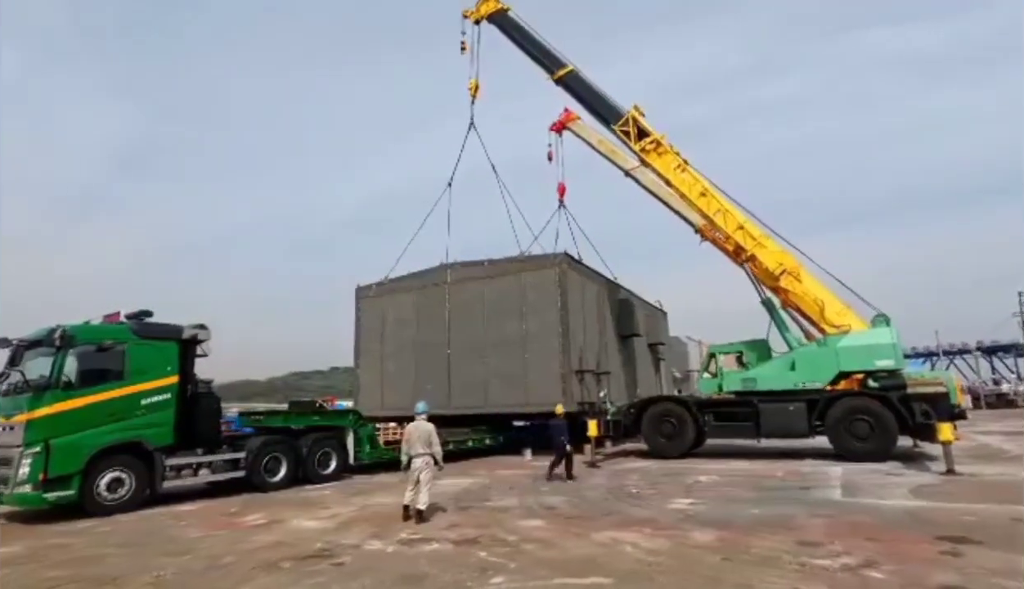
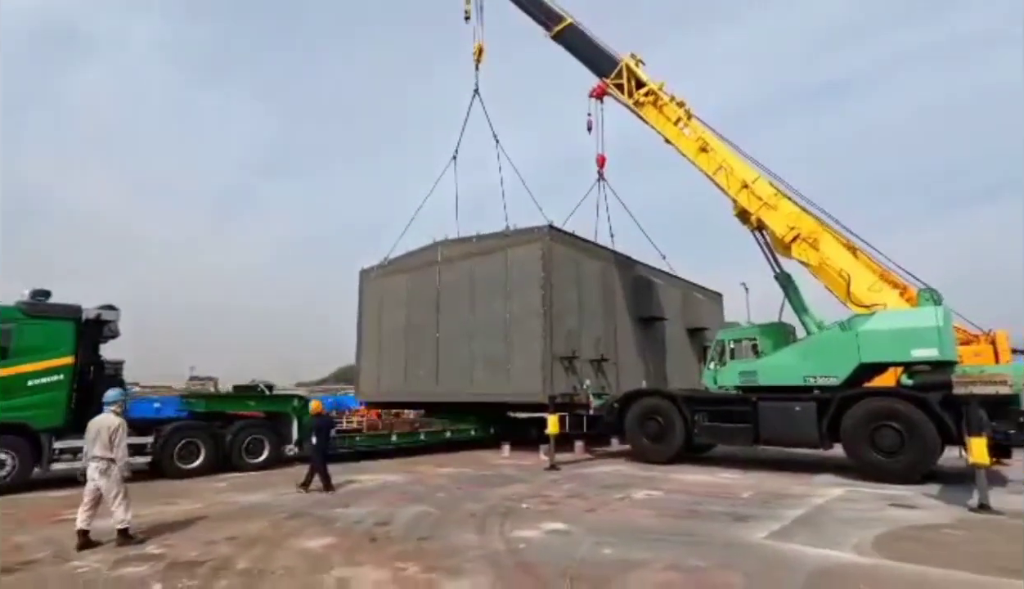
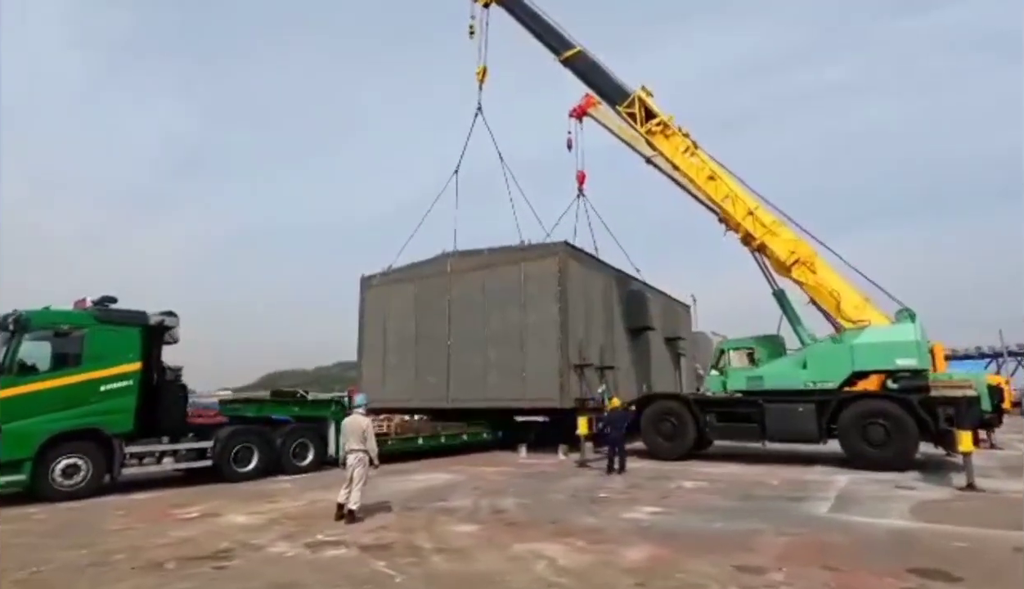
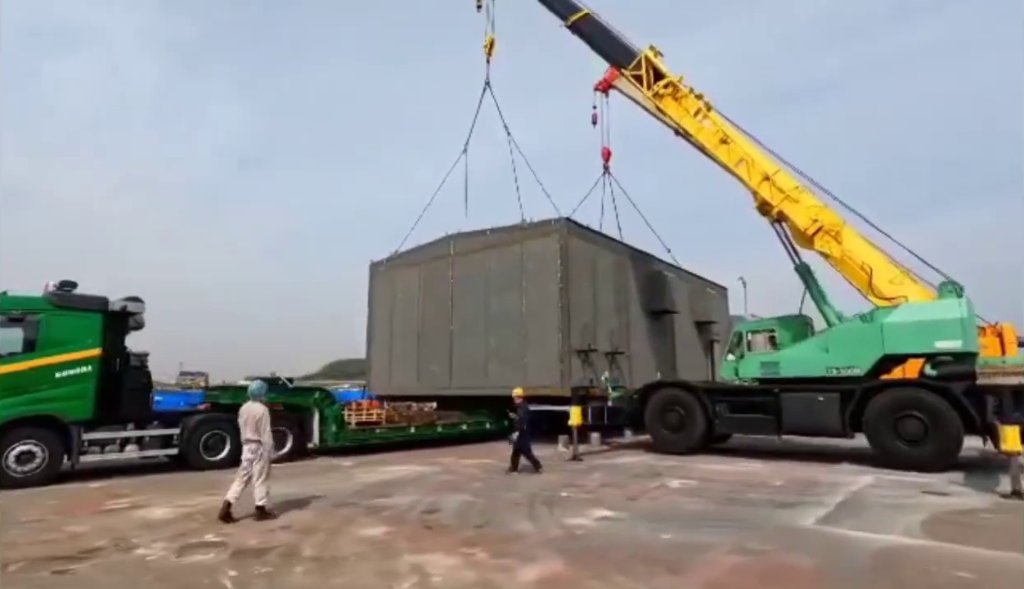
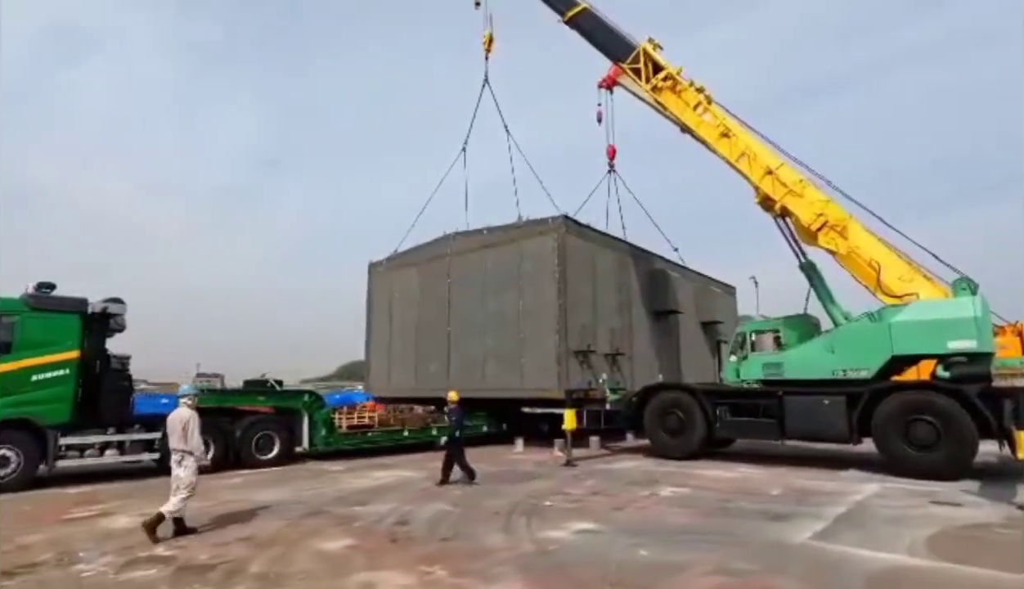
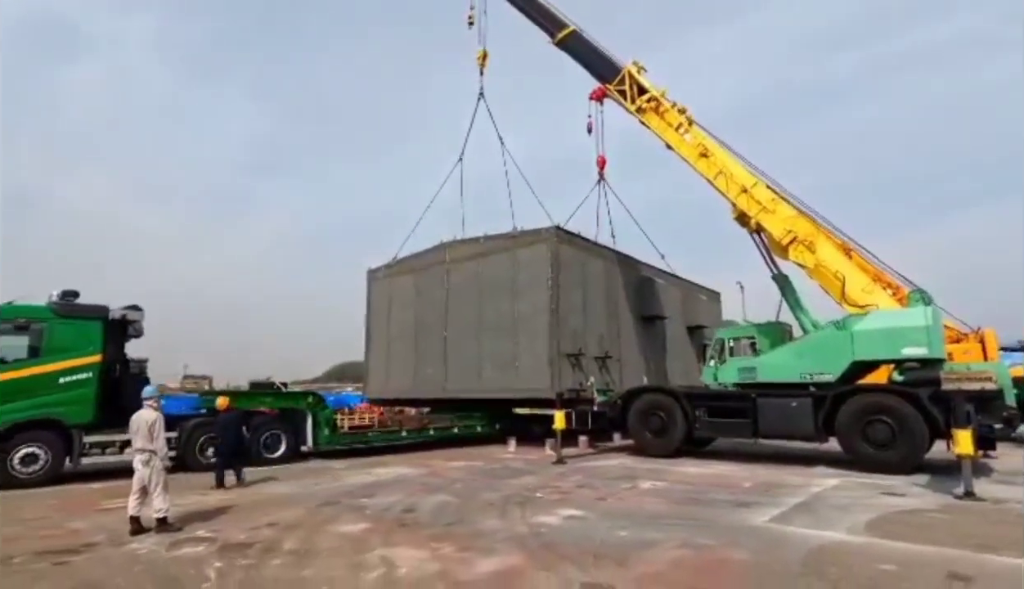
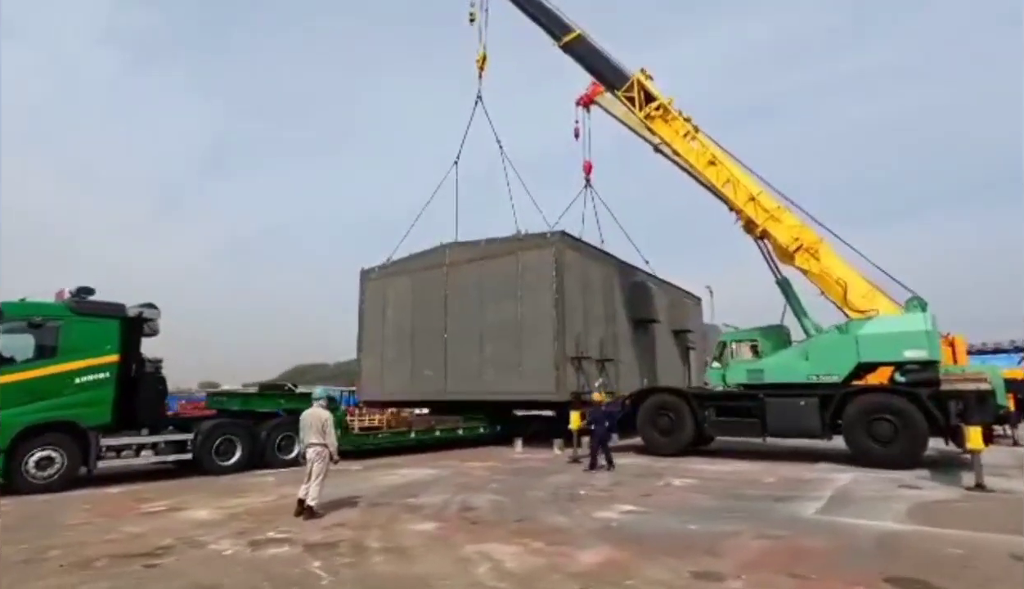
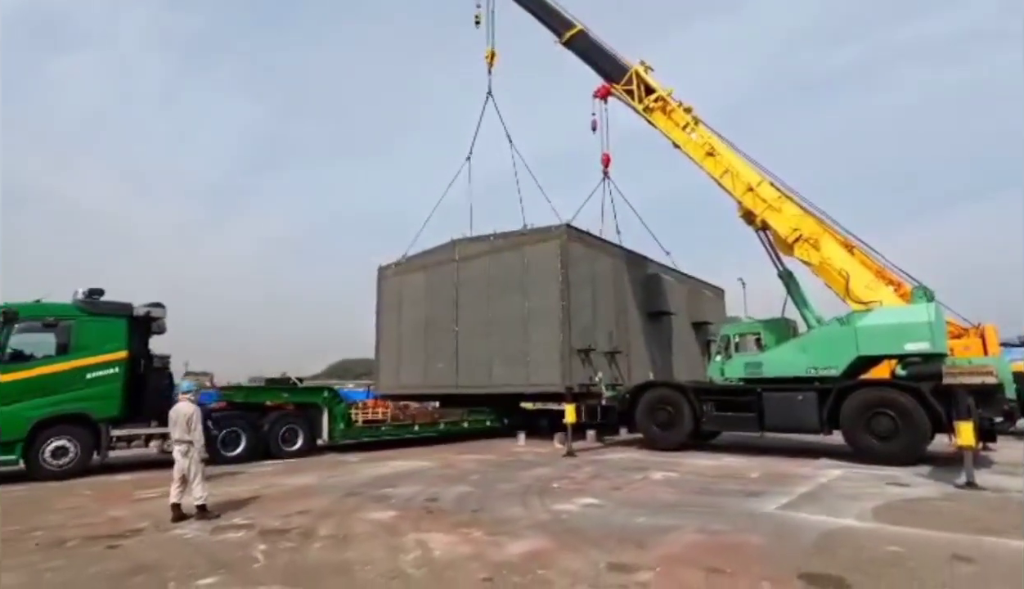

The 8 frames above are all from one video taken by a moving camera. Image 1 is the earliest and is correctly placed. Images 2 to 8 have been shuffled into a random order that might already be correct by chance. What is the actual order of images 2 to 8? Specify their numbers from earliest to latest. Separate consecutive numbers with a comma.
3, 7, 4, 5, 2, 6, 8
